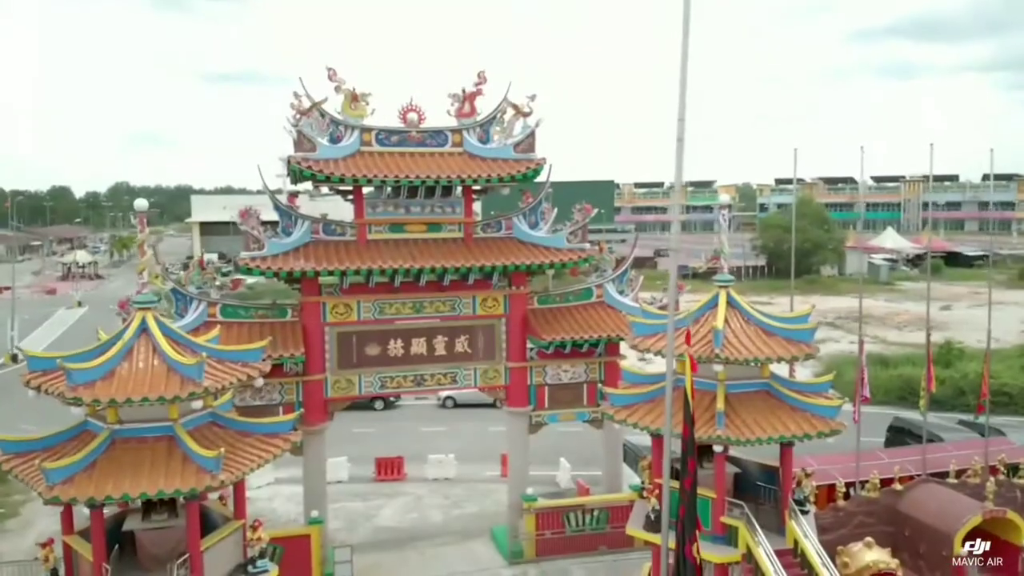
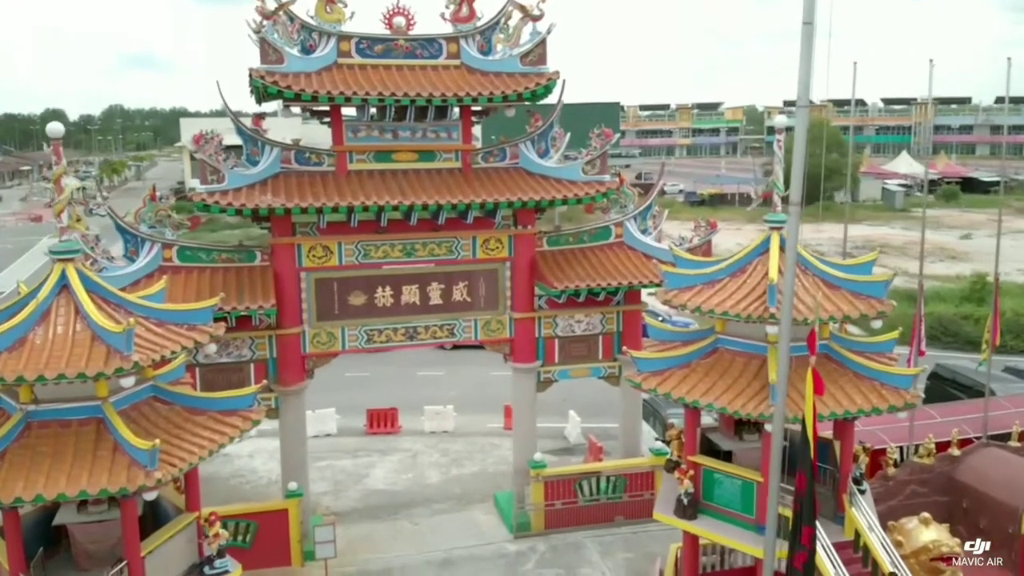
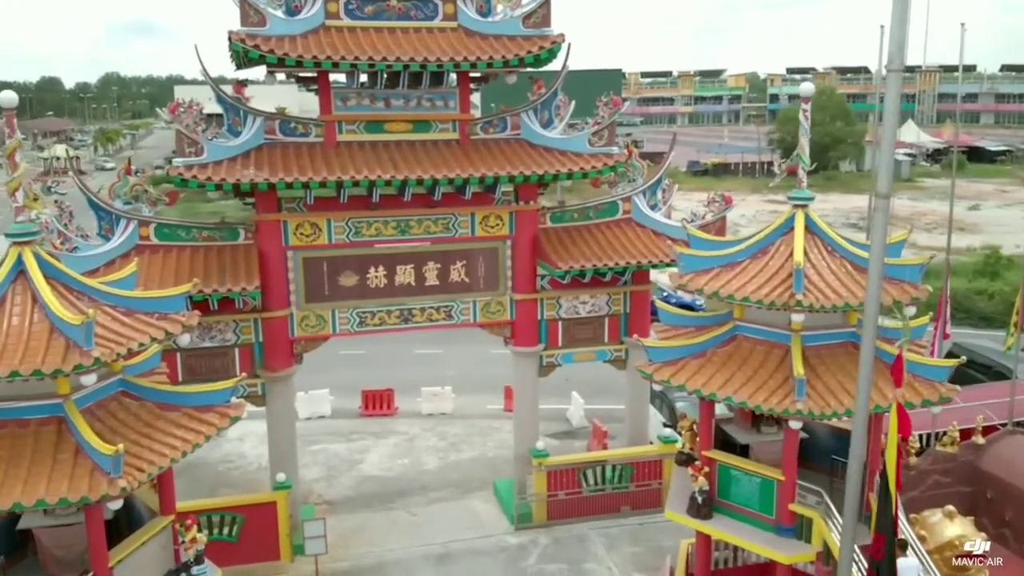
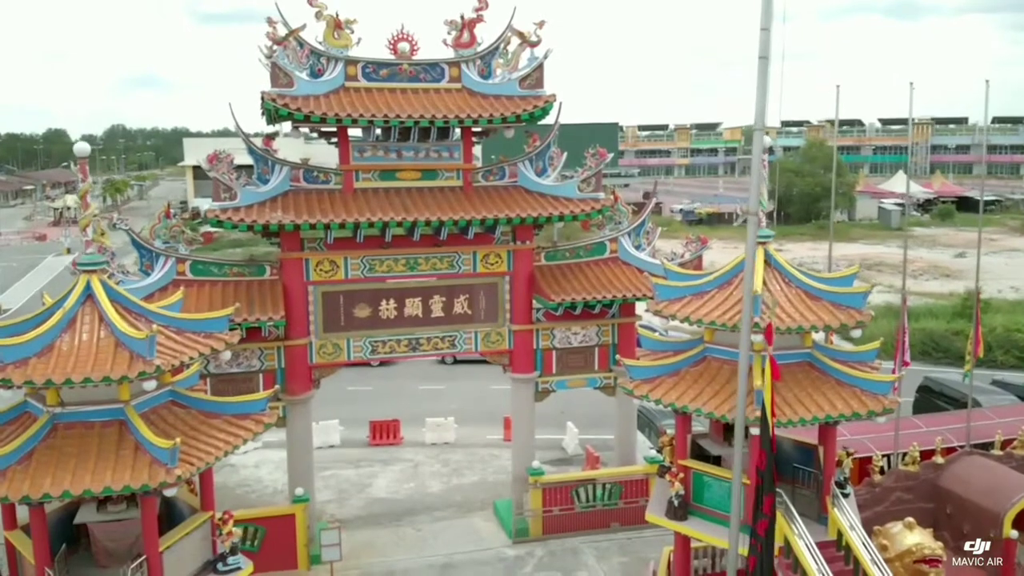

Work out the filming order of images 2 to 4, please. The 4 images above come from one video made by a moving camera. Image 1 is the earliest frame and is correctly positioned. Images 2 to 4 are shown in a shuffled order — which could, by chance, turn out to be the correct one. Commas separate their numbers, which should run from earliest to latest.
4, 2, 3
